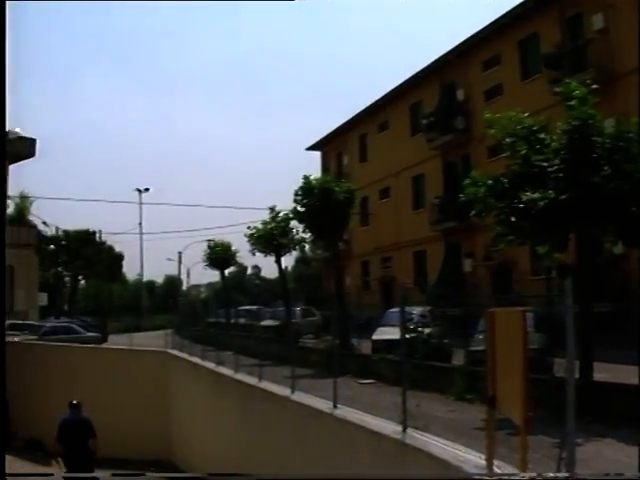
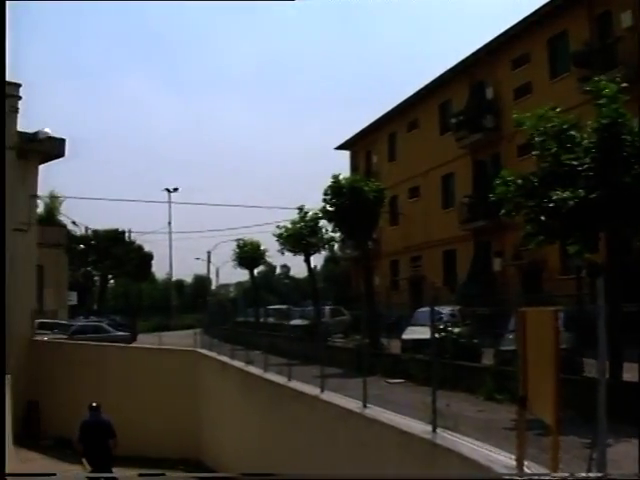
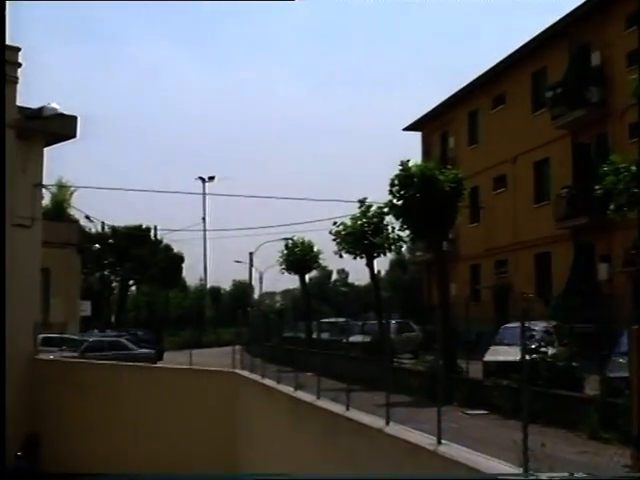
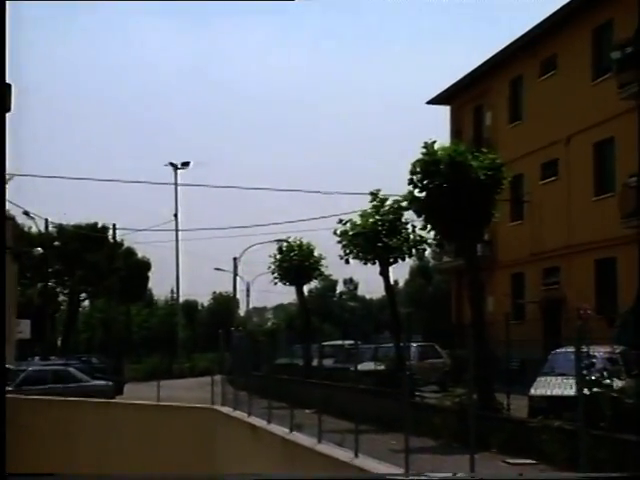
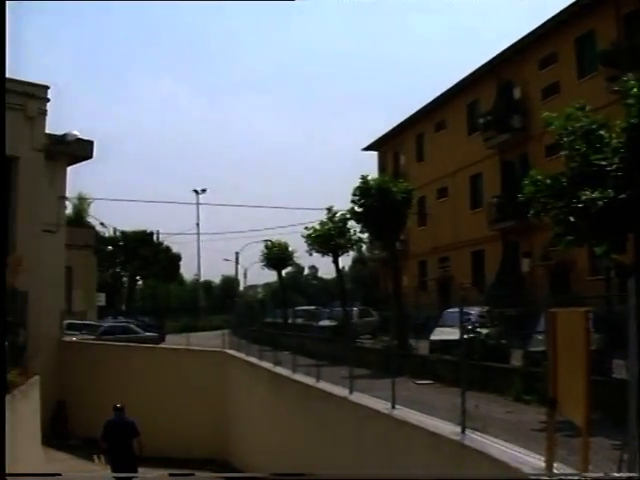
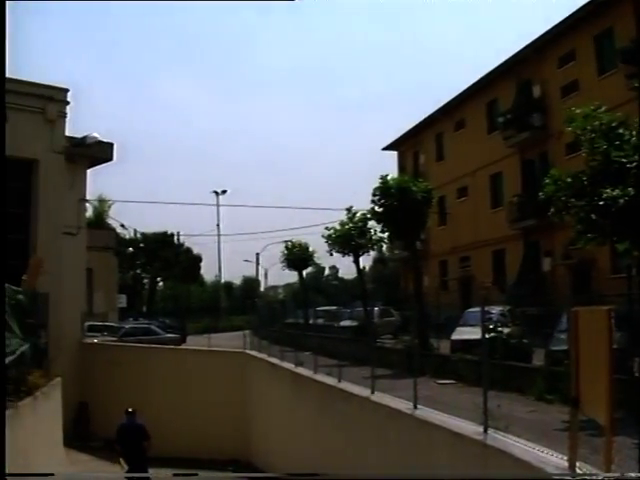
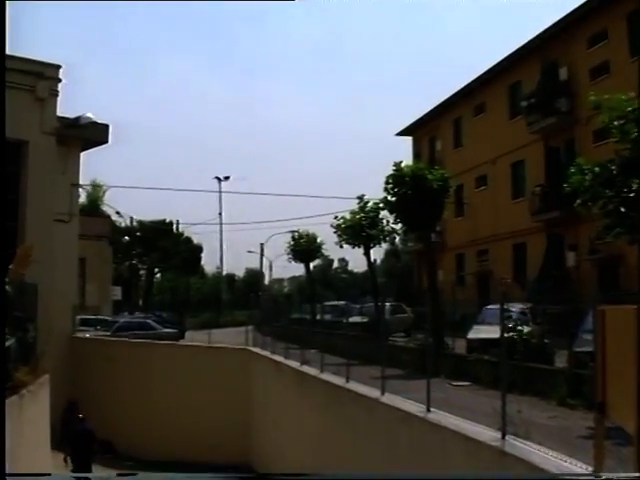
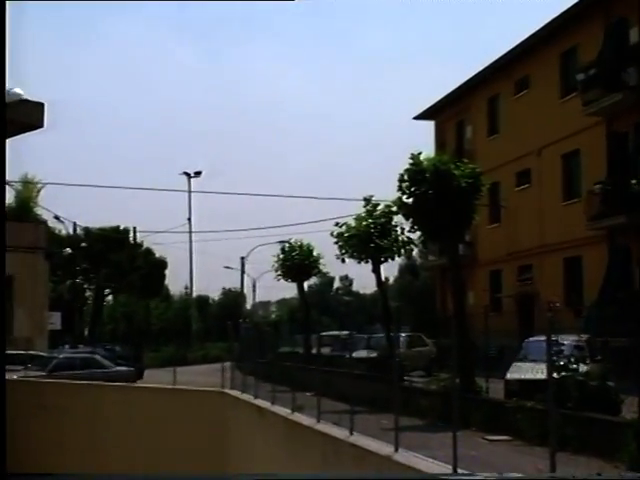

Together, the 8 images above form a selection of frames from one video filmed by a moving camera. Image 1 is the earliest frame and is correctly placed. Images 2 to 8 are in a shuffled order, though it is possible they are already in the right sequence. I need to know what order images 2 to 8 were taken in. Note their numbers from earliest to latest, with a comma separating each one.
2, 5, 6, 7, 3, 8, 4
